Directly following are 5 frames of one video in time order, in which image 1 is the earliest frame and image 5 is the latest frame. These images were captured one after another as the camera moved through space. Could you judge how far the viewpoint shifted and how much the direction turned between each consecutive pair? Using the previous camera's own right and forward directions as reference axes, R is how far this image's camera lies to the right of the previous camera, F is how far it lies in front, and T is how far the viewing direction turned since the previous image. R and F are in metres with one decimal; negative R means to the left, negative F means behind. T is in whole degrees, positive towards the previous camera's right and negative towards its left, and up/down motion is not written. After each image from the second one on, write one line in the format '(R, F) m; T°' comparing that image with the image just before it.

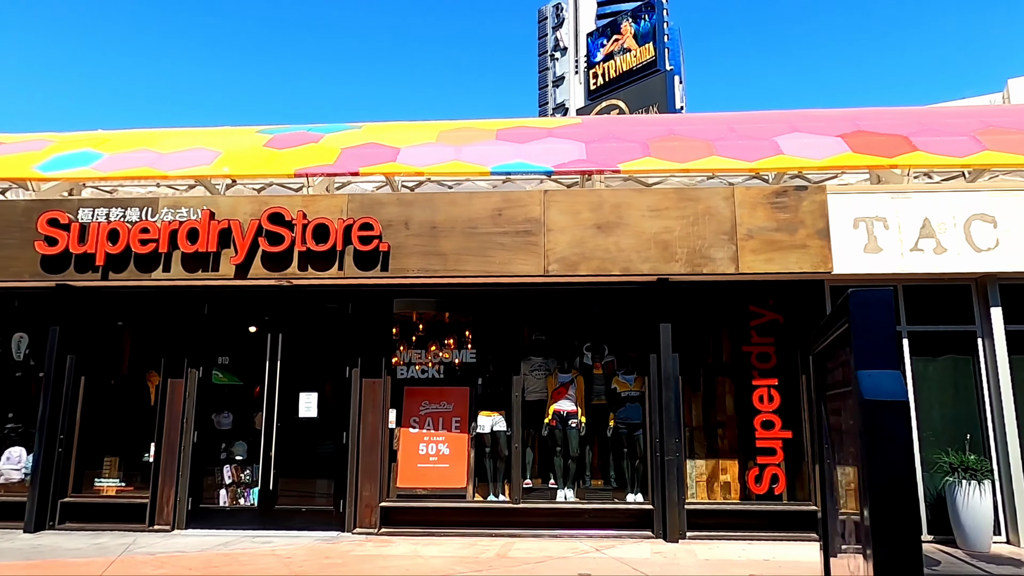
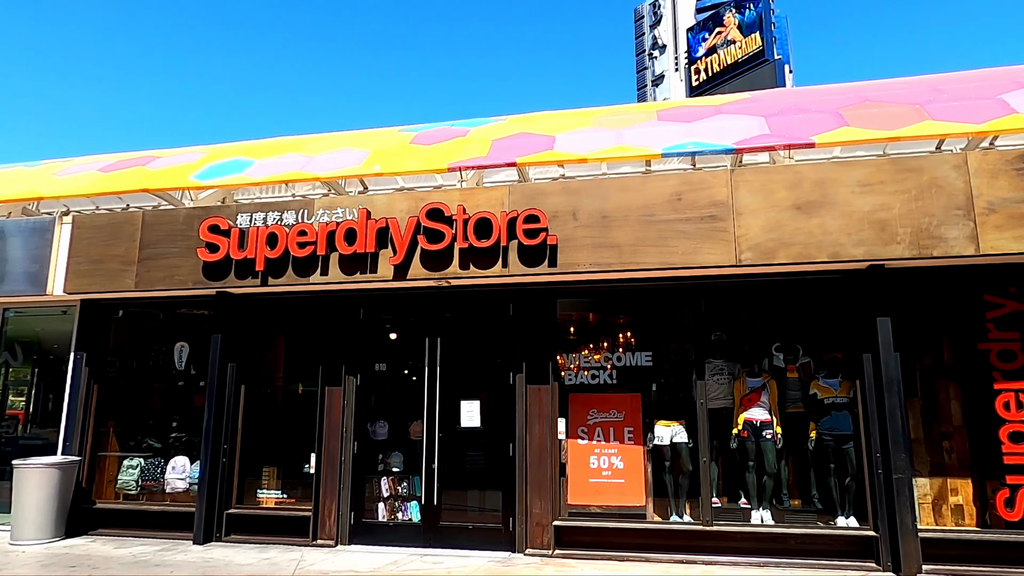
(-0.9, +0.7) m; -8°
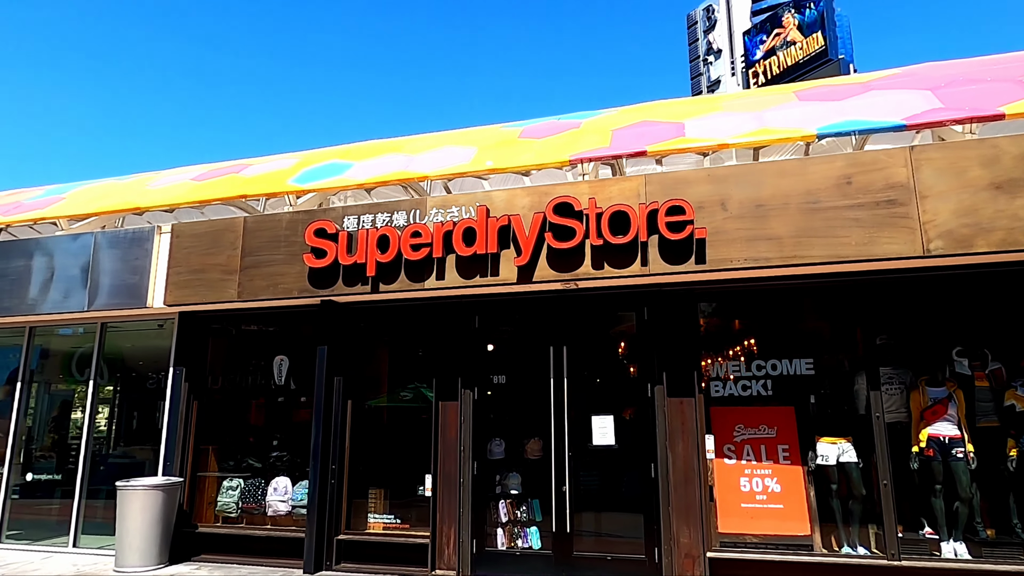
(-0.9, +0.7) m; -4°
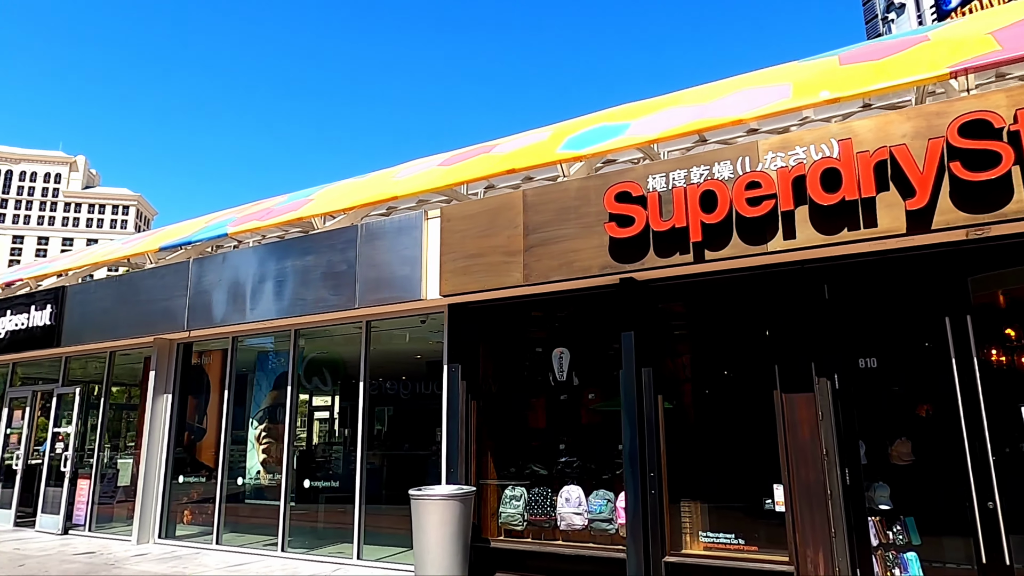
(-1.8, +1.0) m; -13°
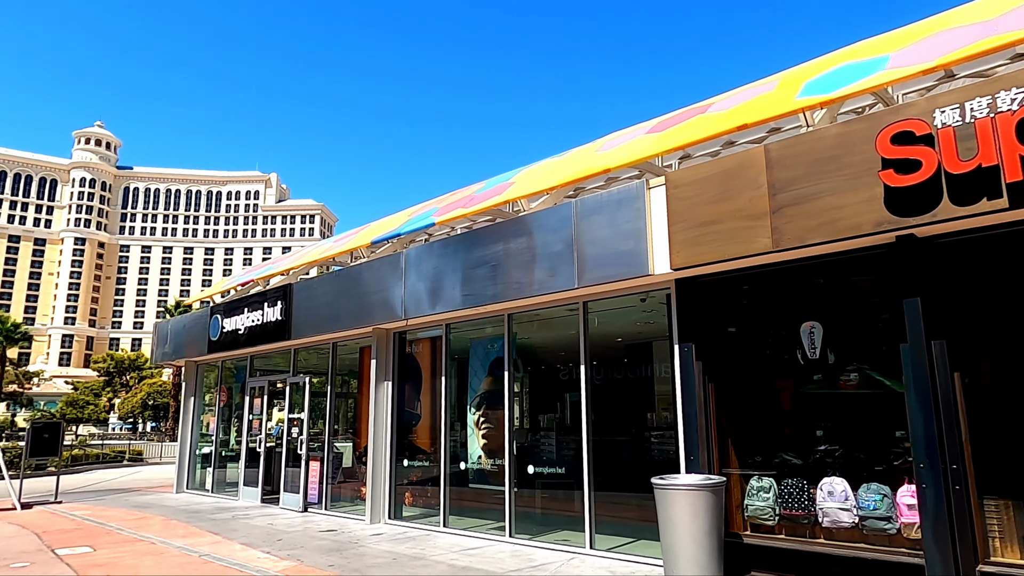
(-0.8, +0.4) m; -14°
